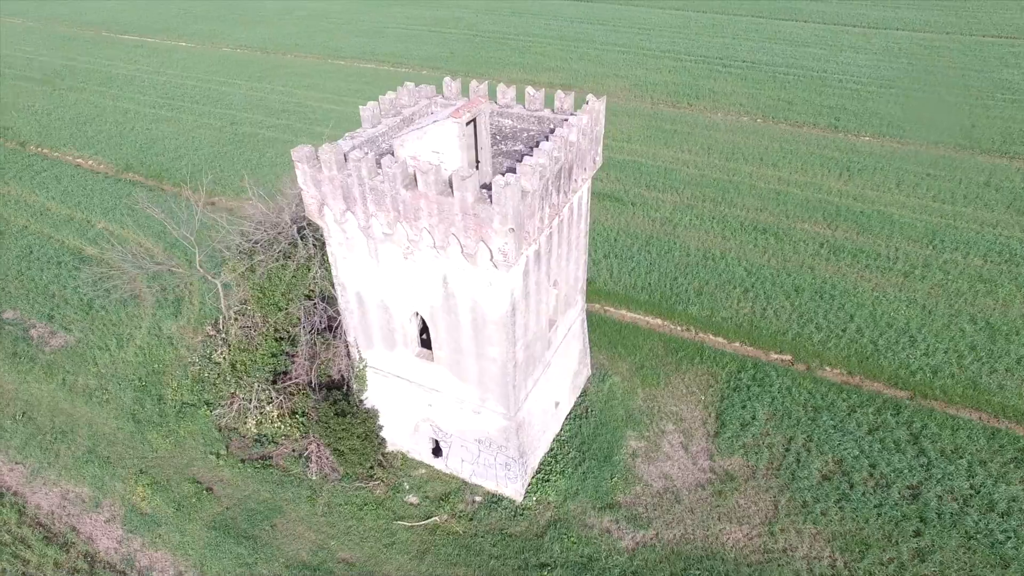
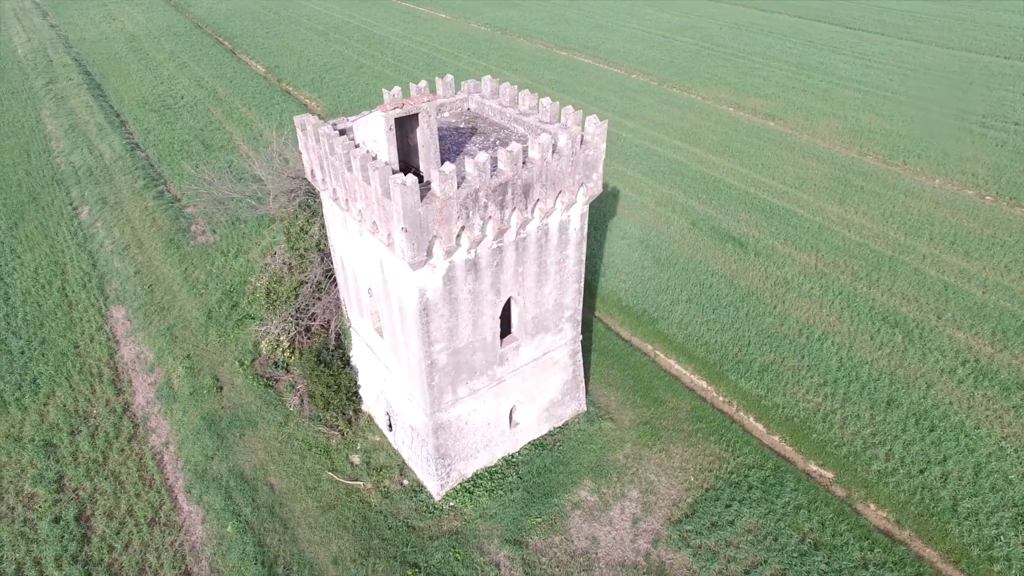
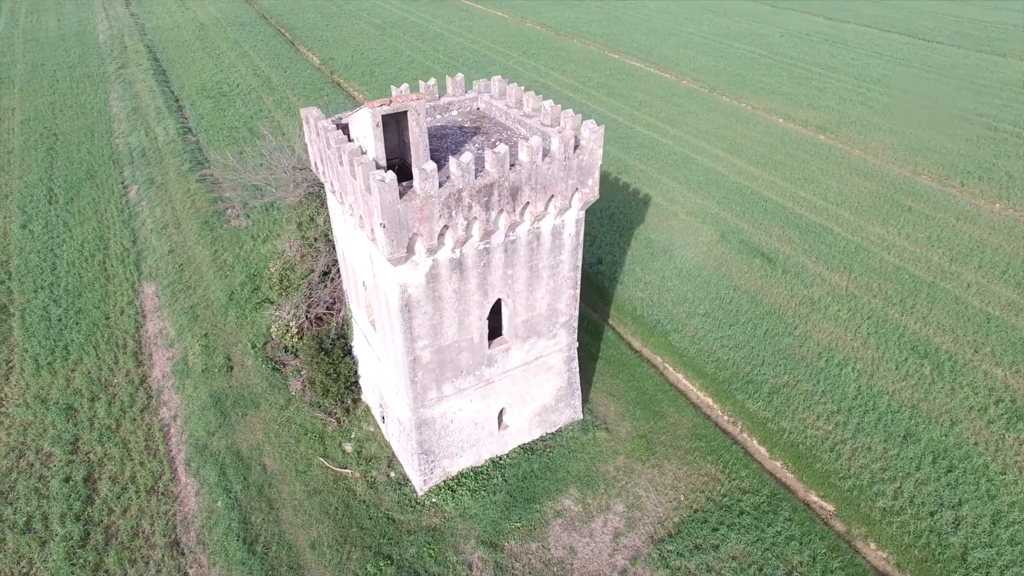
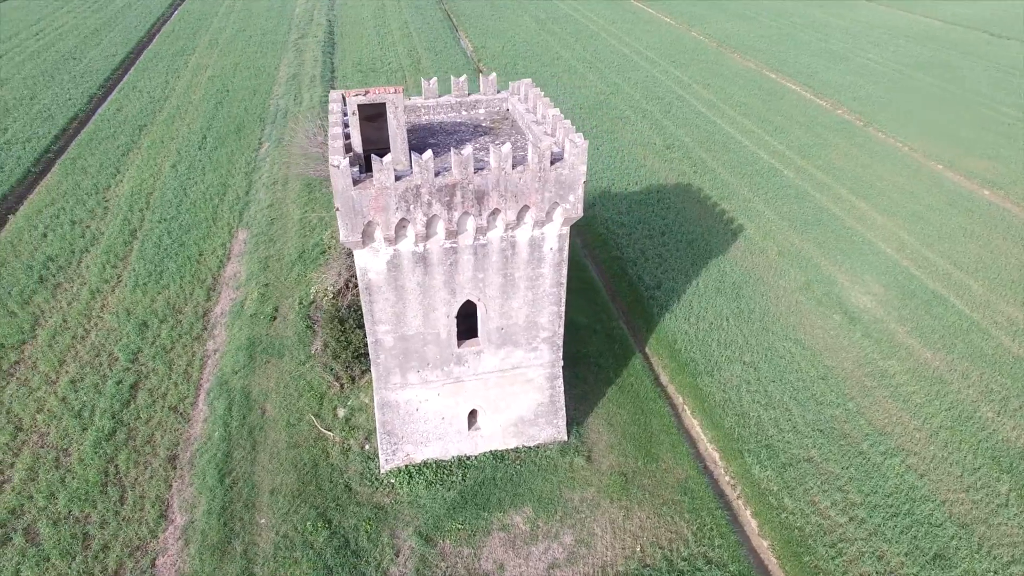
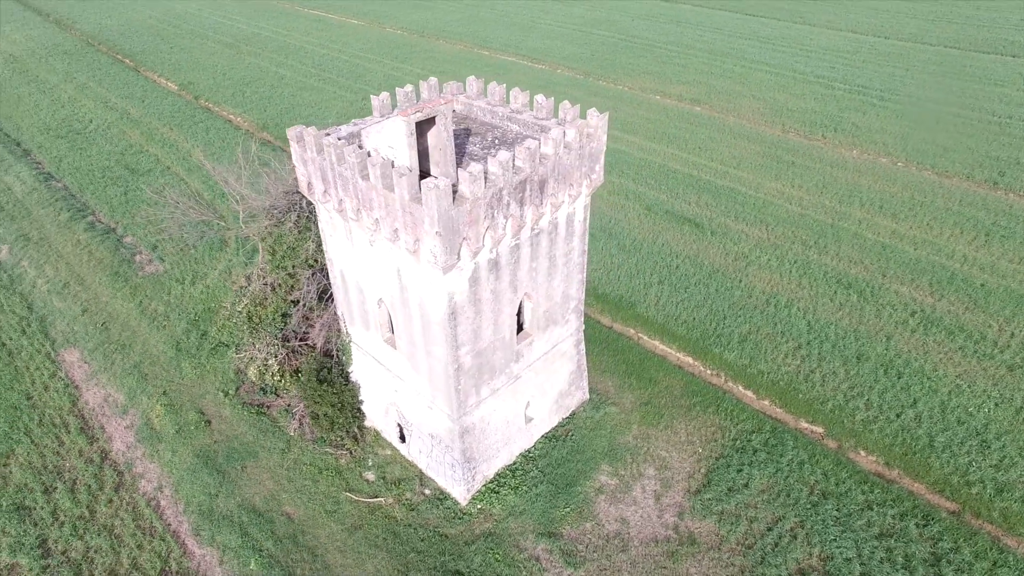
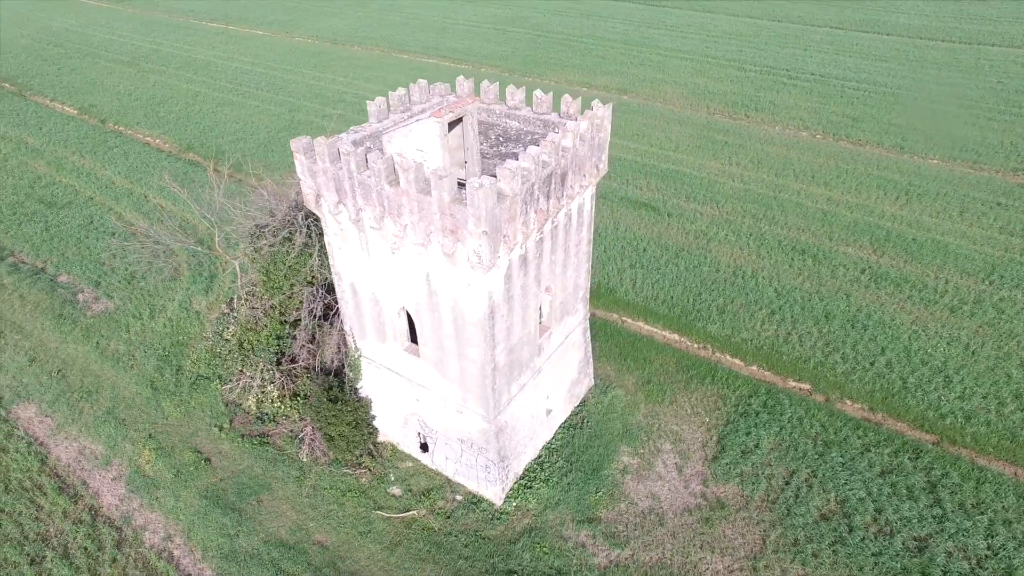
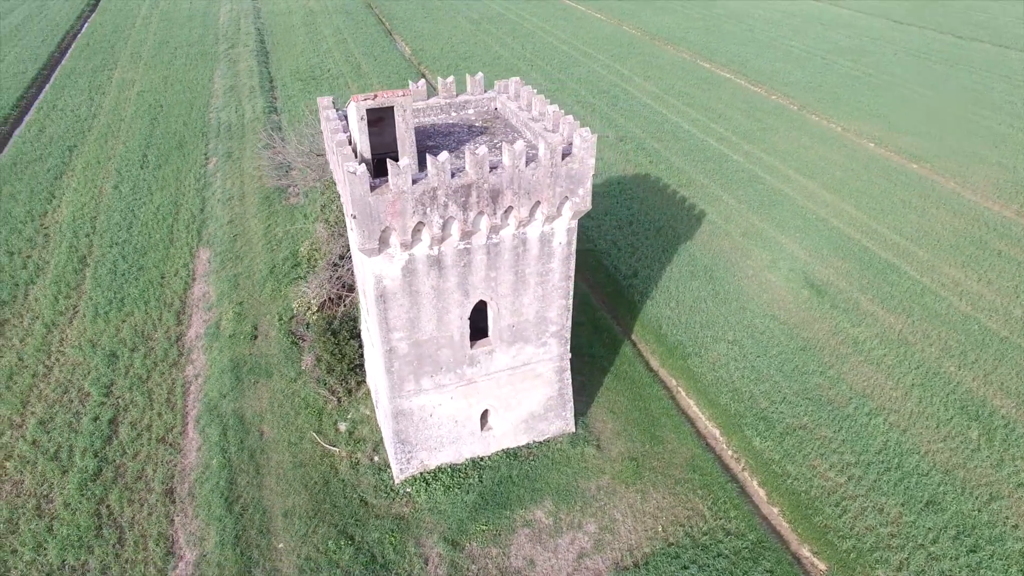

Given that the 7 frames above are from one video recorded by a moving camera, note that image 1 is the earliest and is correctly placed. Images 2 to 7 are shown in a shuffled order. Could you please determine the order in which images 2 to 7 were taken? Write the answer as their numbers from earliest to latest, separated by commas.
6, 5, 2, 3, 7, 4
